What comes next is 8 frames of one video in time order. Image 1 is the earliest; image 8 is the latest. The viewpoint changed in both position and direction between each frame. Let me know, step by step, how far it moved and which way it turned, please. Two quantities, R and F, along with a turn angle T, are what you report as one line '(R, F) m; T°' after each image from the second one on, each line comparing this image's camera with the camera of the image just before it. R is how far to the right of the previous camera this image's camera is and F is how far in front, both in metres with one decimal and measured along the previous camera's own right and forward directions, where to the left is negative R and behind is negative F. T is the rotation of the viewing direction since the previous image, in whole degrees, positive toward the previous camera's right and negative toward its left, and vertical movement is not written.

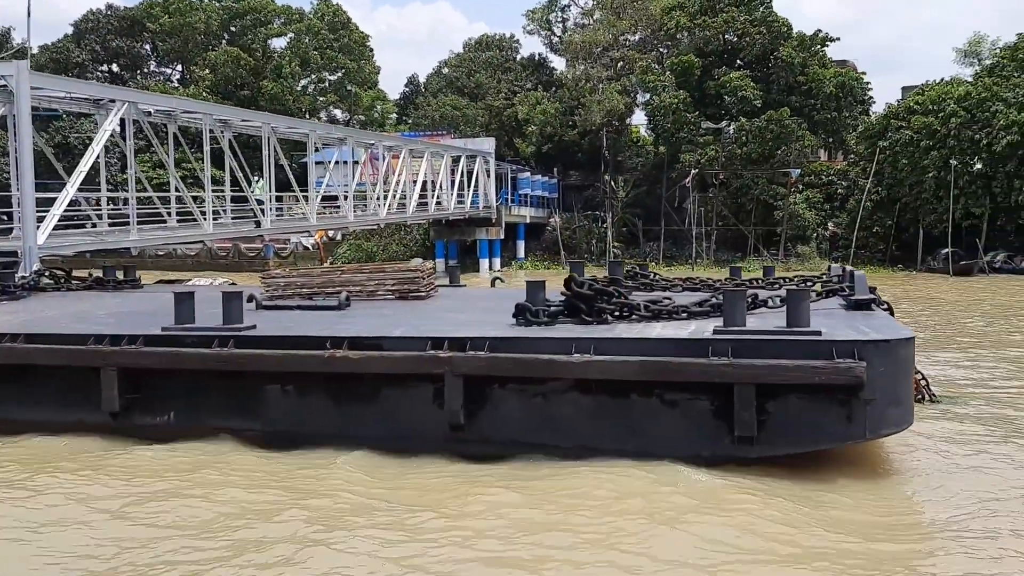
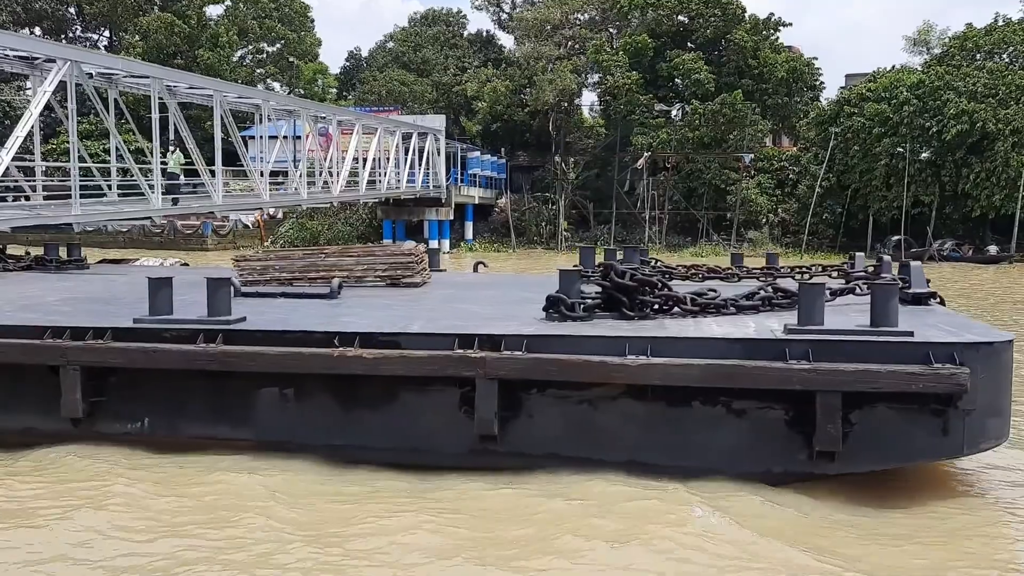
(-0.7, +0.9) m; +4°
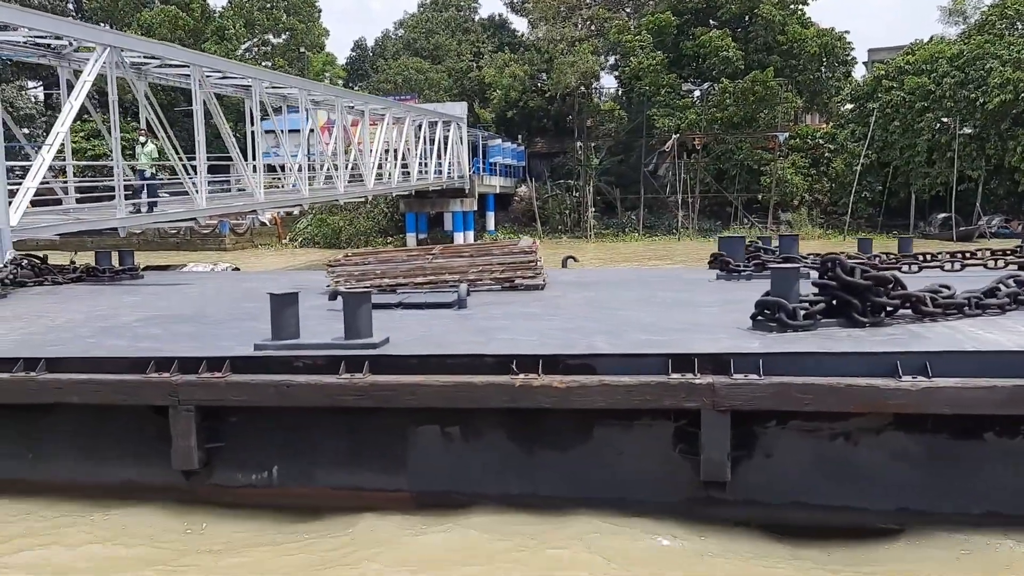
(-1.1, +1.1) m; 0°
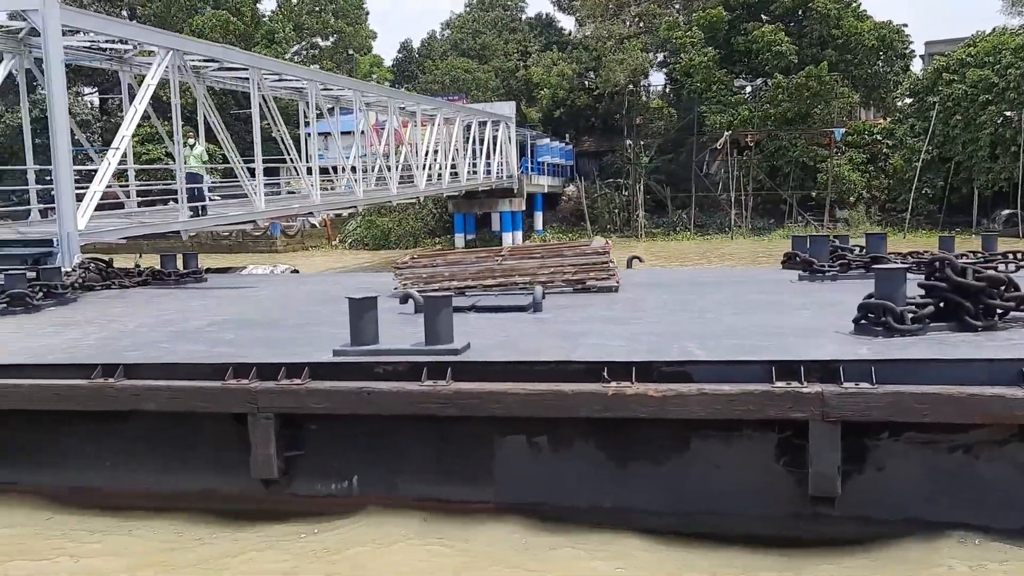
(-0.2, +0.2) m; -3°
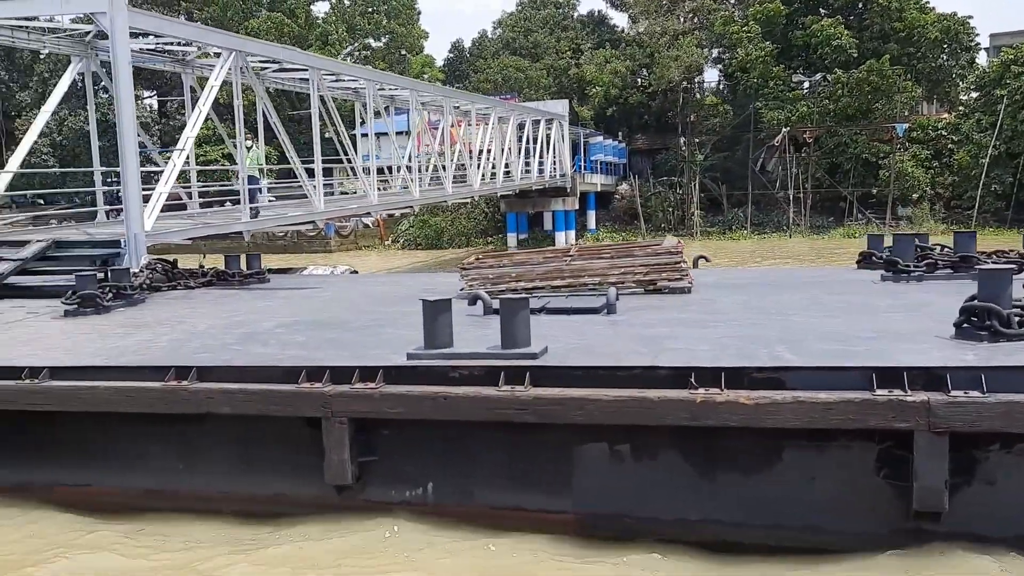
(-0.2, +0.2) m; -3°
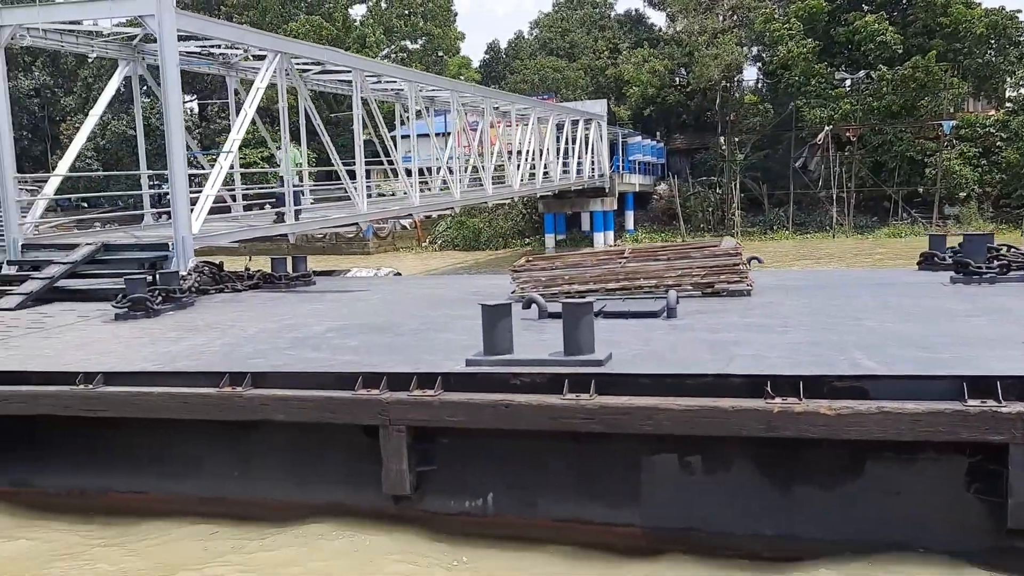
(-0.1, +0.2) m; -2°
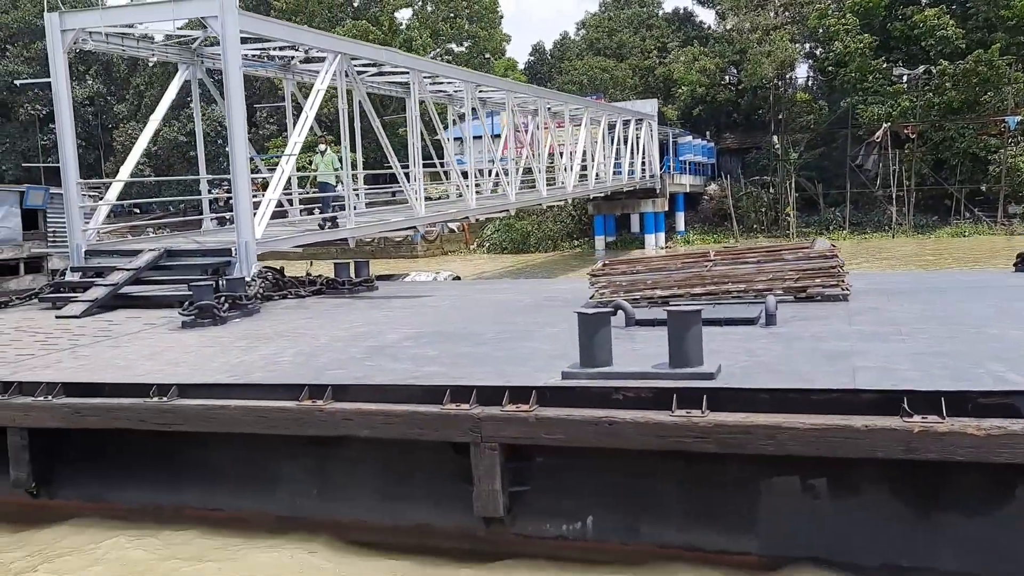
(-0.3, +0.3) m; -3°
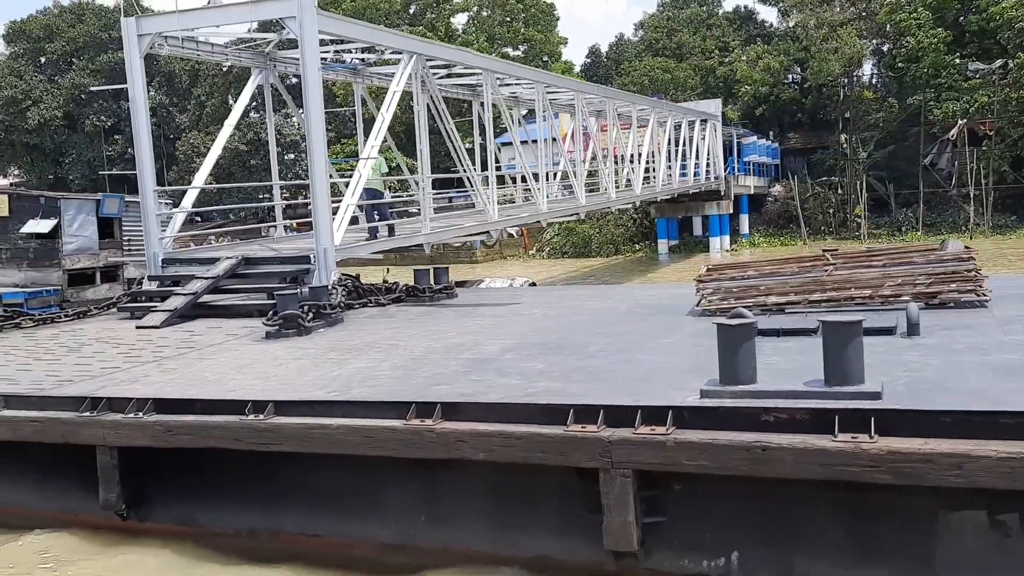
(-0.3, +0.4) m; -3°
